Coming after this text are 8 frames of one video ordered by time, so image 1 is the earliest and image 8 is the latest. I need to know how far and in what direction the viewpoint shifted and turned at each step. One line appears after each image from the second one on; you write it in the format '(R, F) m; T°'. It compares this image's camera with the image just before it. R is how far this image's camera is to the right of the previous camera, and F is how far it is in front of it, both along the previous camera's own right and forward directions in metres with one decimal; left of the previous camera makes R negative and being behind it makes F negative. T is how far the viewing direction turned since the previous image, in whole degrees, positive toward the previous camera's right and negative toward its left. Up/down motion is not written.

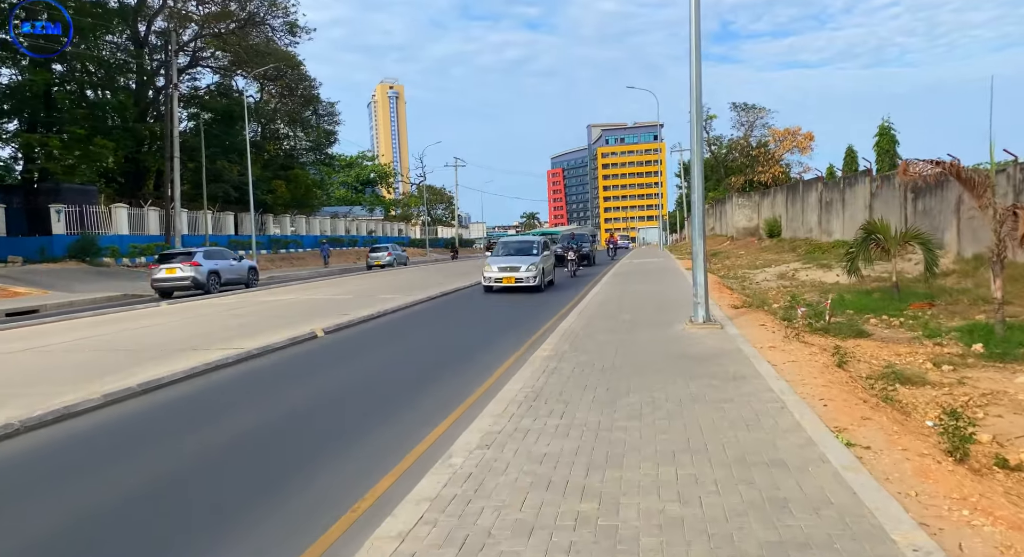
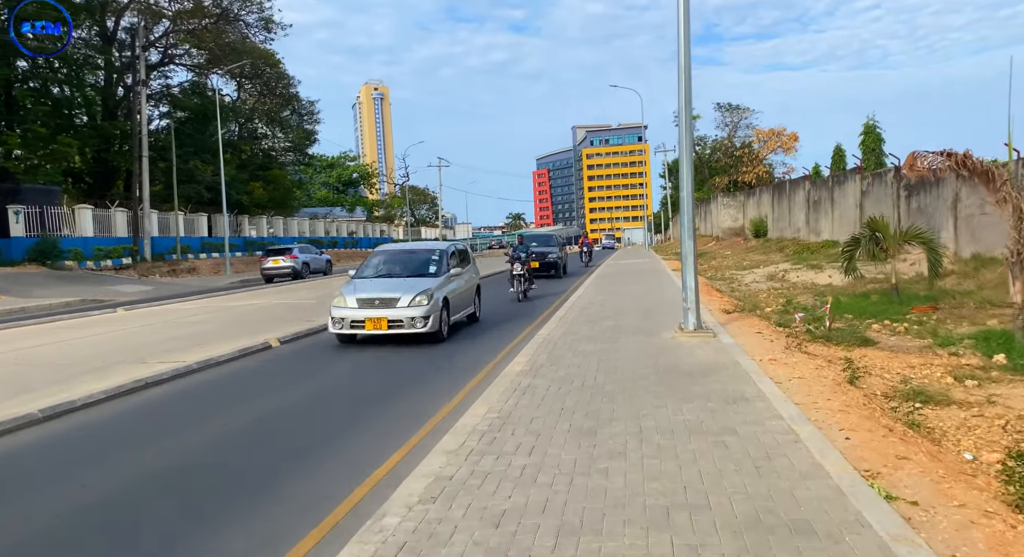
(+0.2, +1.0) m; +1°
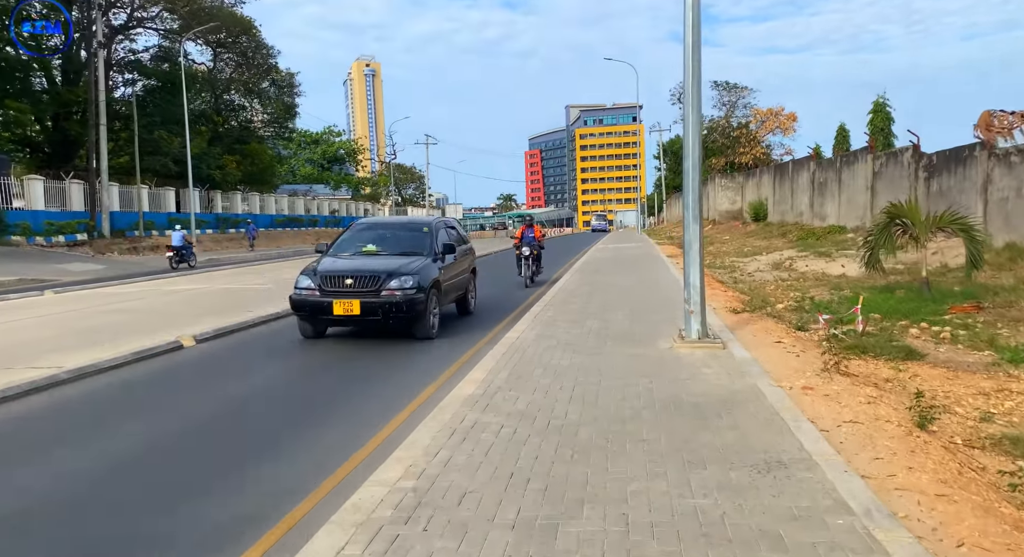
(+0.4, +2.0) m; +1°
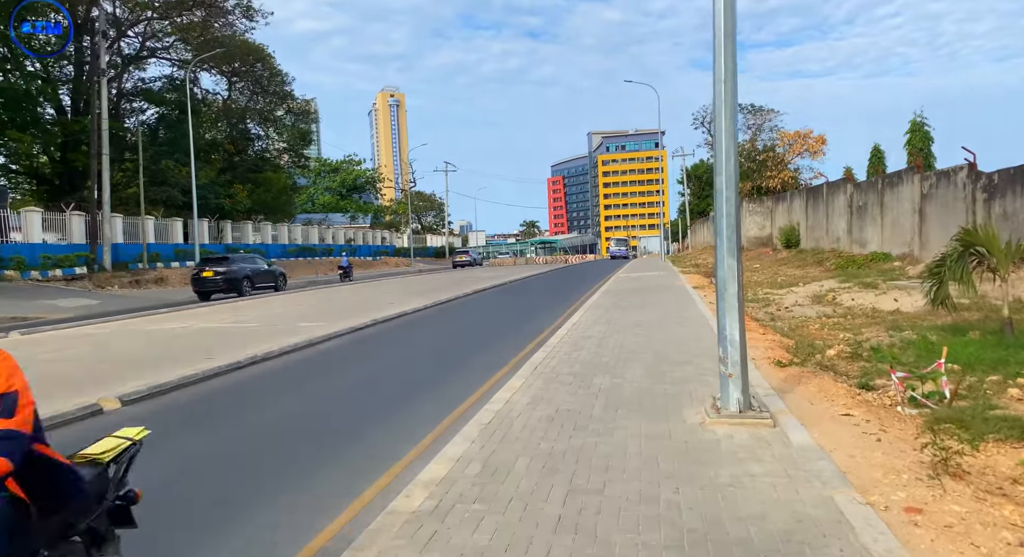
(+0.4, +1.7) m; -2°
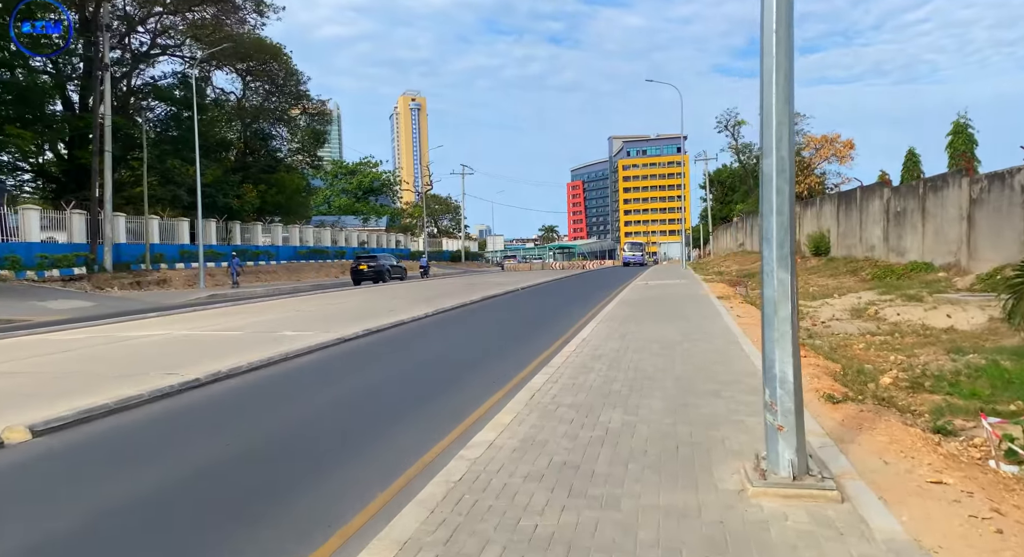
(+0.3, +1.4) m; -2°
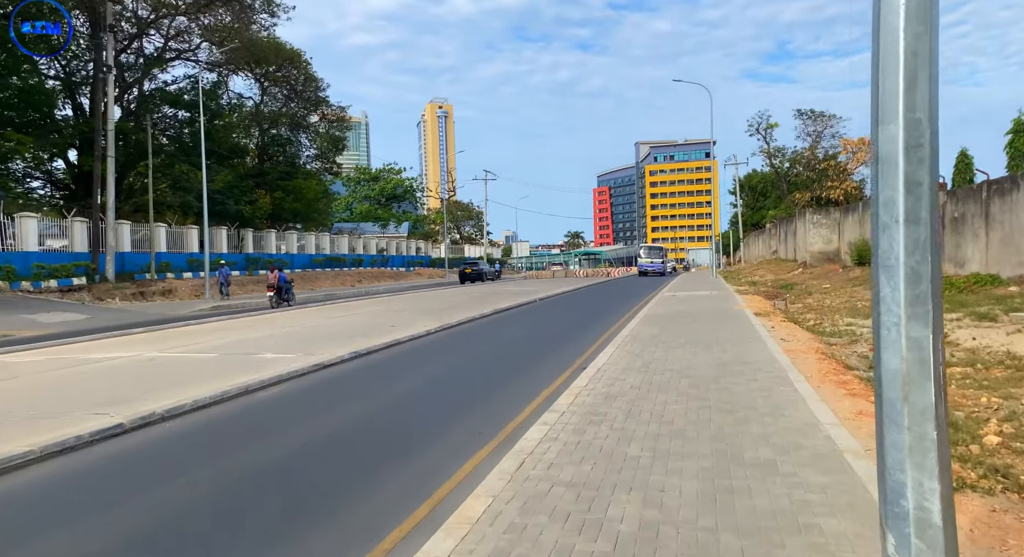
(+0.4, +1.8) m; -2°
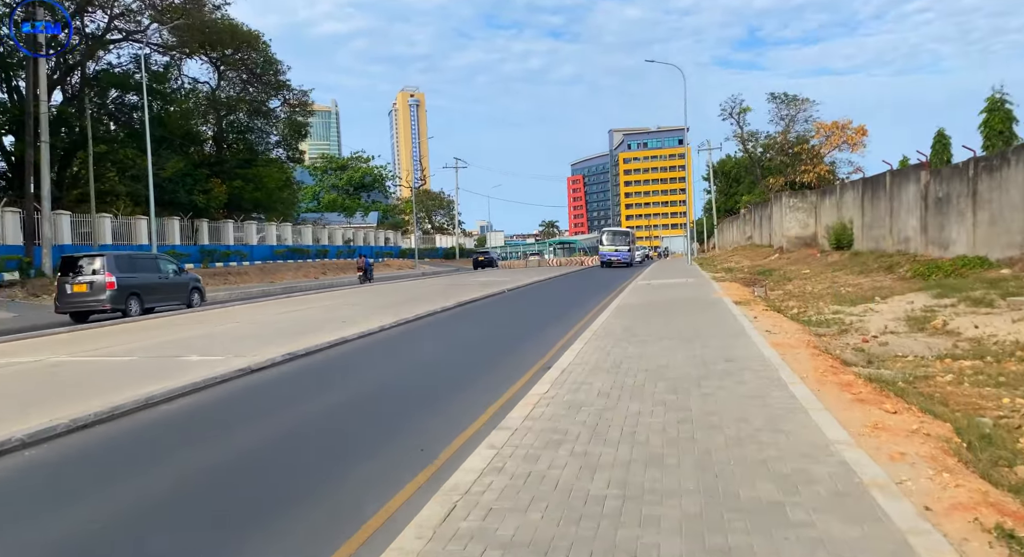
(+0.3, +1.4) m; +2°
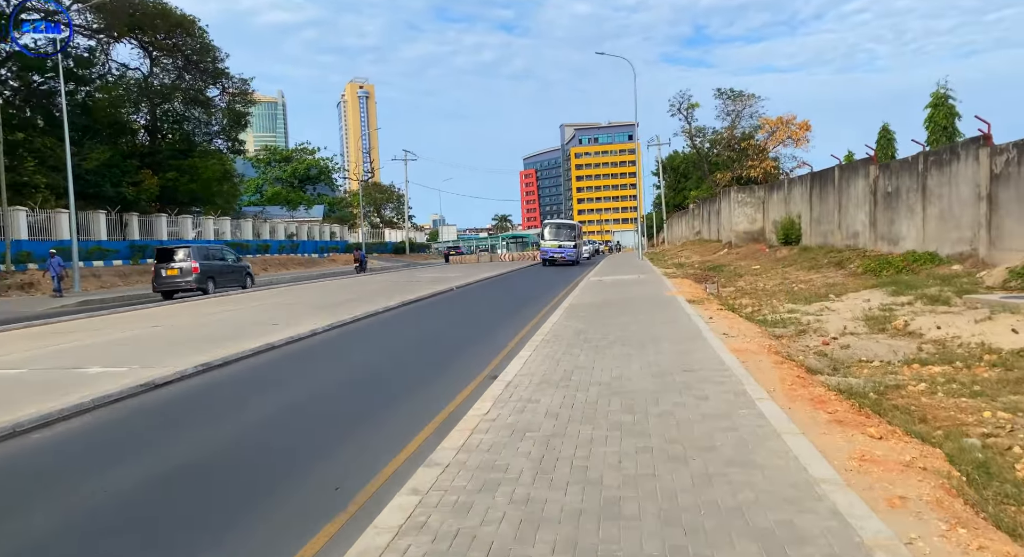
(+0.2, +1.0) m; +4°
